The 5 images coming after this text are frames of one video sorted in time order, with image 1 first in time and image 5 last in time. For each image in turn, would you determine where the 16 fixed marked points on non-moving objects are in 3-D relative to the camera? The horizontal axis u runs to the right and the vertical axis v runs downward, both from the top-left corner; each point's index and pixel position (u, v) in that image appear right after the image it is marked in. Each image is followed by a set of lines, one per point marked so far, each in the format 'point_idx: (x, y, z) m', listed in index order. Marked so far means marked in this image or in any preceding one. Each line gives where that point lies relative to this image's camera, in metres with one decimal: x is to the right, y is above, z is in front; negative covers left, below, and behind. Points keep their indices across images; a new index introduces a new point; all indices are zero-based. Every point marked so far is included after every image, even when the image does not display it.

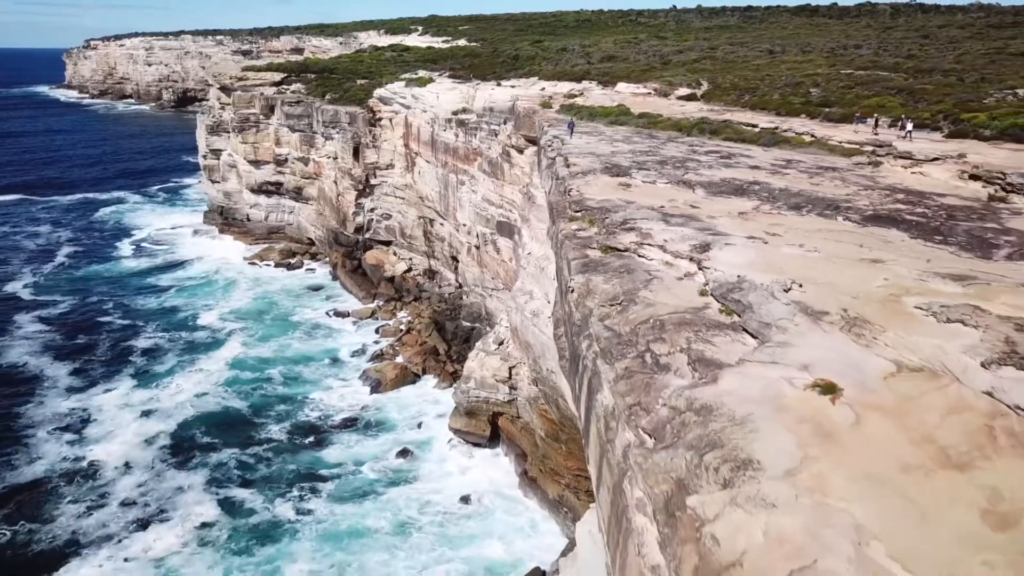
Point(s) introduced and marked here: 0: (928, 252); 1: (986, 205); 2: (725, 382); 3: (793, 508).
0: (+3.5, +0.3, +8.6) m
1: (+5.2, +0.9, +11.0) m
2: (+1.2, -0.5, +5.6) m
3: (+1.2, -0.9, +4.1) m
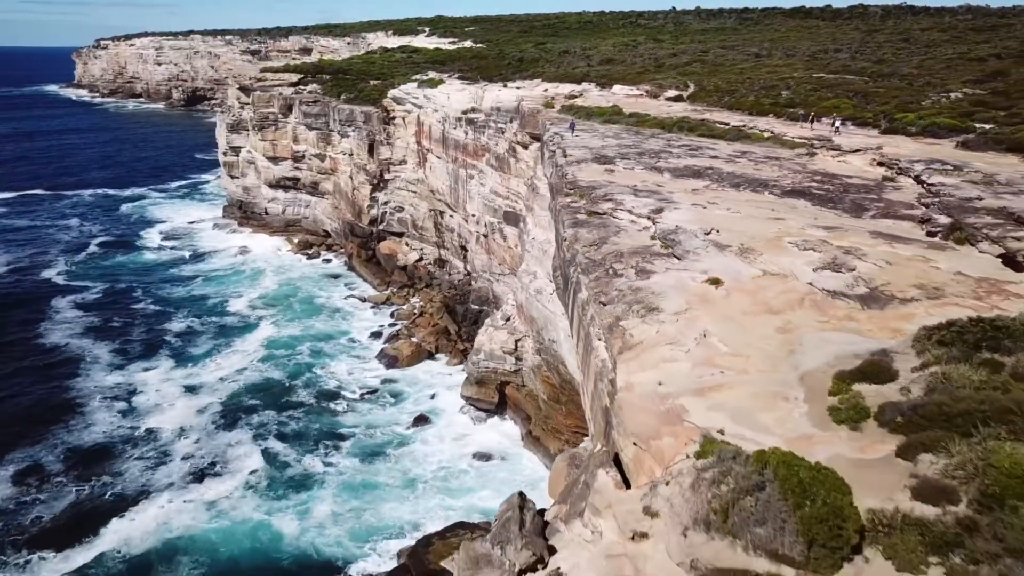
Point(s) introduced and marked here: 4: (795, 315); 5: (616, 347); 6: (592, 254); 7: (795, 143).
0: (+3.7, +0.9, +12.3) m
1: (+5.3, +1.5, +14.6) m
2: (+1.3, +0.1, +9.2) m
3: (+1.3, -0.3, +7.8) m
4: (+2.3, -0.2, +8.0) m
5: (+0.8, -0.4, +7.6) m
6: (+0.8, +0.4, +10.8) m
7: (+5.6, +2.9, +19.8) m
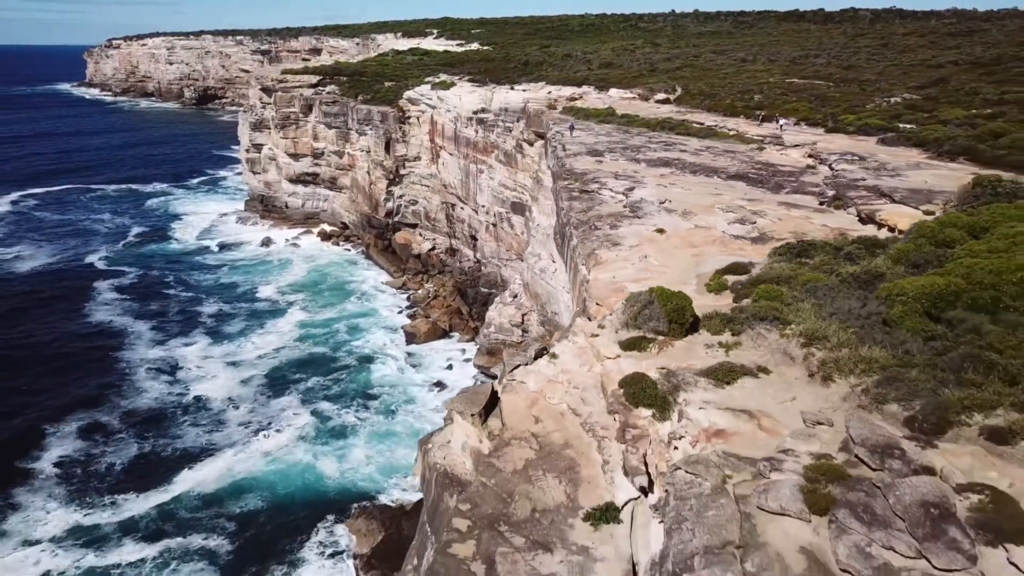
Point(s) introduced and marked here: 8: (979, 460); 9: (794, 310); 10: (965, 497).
0: (+3.9, +1.6, +16.9) m
1: (+5.5, +2.3, +19.2) m
2: (+1.5, +0.8, +13.8) m
3: (+1.5, +0.4, +12.4) m
4: (+2.5, +0.5, +12.6) m
5: (+0.9, +0.3, +12.3) m
6: (+1.0, +1.1, +15.4) m
7: (+5.8, +3.6, +24.4) m
8: (+2.5, -0.9, +5.4) m
9: (+2.3, -0.2, +8.2) m
10: (+2.2, -1.0, +5.0) m
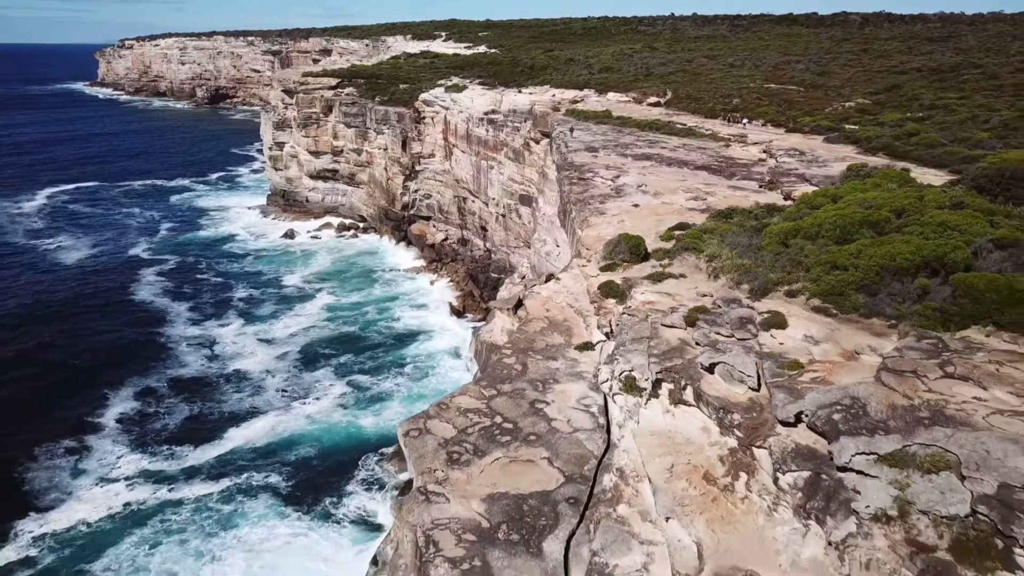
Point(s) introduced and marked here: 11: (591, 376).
0: (+4.2, +2.4, +21.9) m
1: (+5.8, +3.0, +24.3) m
2: (+1.8, +1.6, +18.9) m
3: (+1.7, +1.2, +17.4) m
4: (+2.7, +1.3, +17.7) m
5: (+1.2, +1.1, +17.3) m
6: (+1.3, +1.9, +20.4) m
7: (+6.1, +4.4, +29.5) m
8: (+2.8, -0.2, +10.5) m
9: (+2.6, +0.6, +13.3) m
10: (+2.5, -0.3, +10.0) m
11: (+0.8, -0.9, +10.5) m
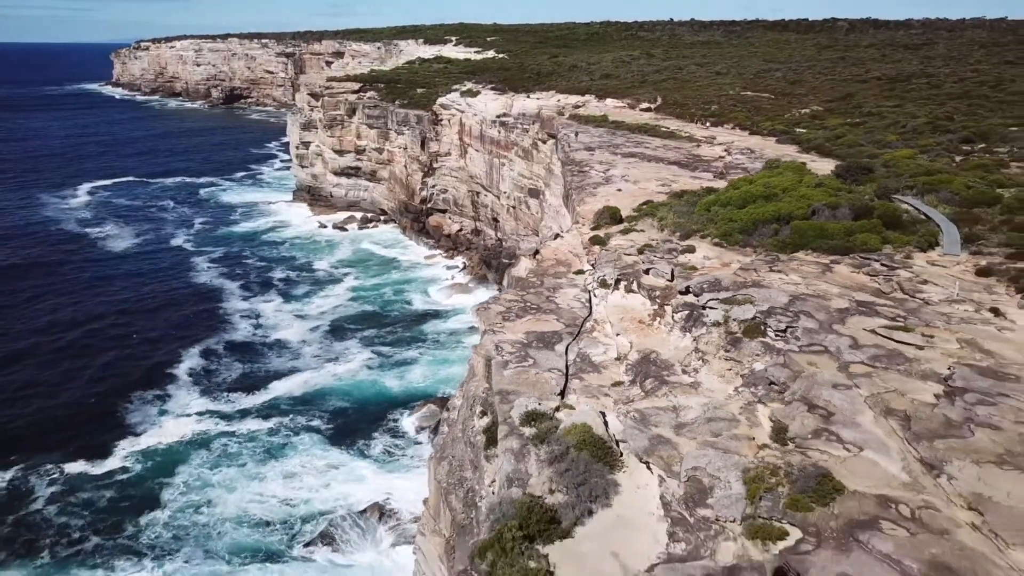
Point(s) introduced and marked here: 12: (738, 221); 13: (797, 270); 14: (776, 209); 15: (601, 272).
0: (+4.6, +3.4, +28.8) m
1: (+6.3, +4.0, +31.2) m
2: (+2.2, +2.6, +25.8) m
3: (+2.2, +2.2, +24.4) m
4: (+3.2, +2.3, +24.6) m
5: (+1.6, +2.0, +24.3) m
6: (+1.8, +2.8, +27.4) m
7: (+6.6, +5.4, +36.4) m
8: (+3.2, +0.8, +17.4) m
9: (+3.0, +1.5, +20.2) m
10: (+2.9, +0.7, +17.0) m
11: (+1.2, +0.1, +17.4) m
12: (+4.0, +1.2, +17.7) m
13: (+4.2, +0.3, +14.8) m
14: (+4.7, +1.4, +17.8) m
15: (+1.4, +0.2, +16.3) m
